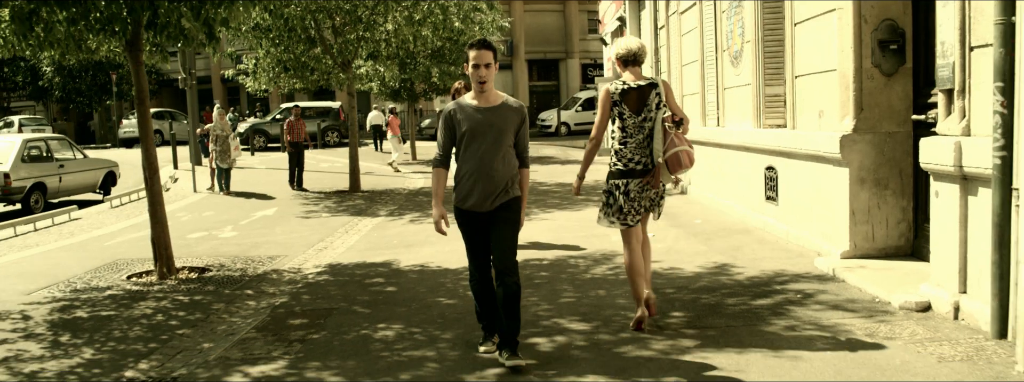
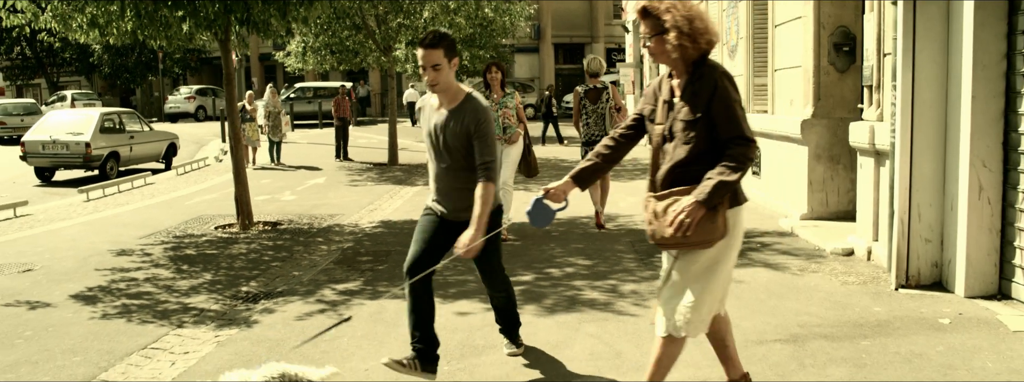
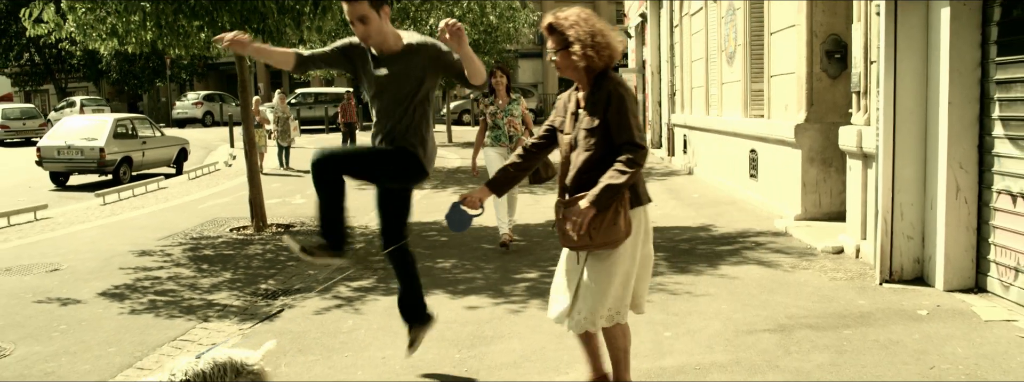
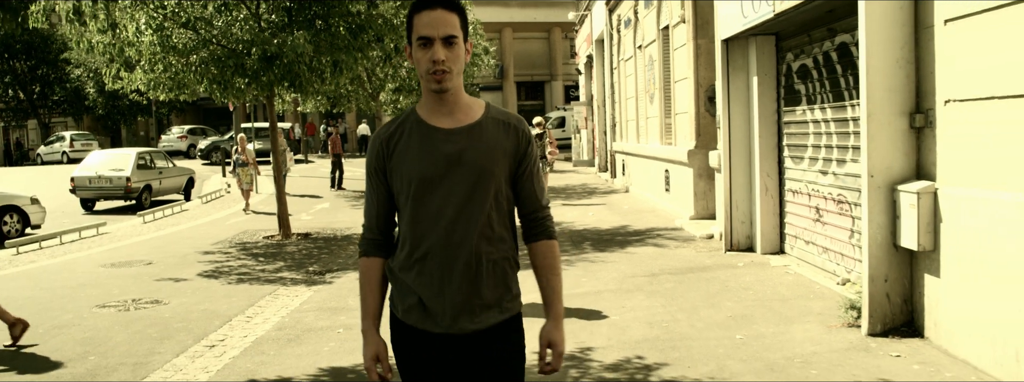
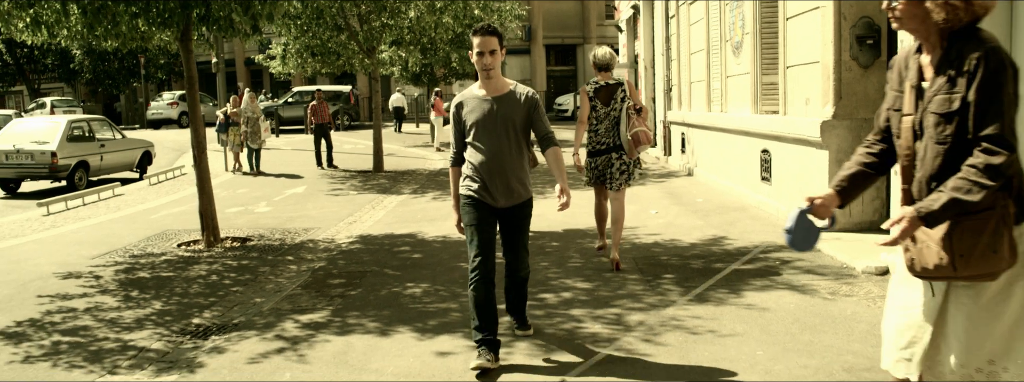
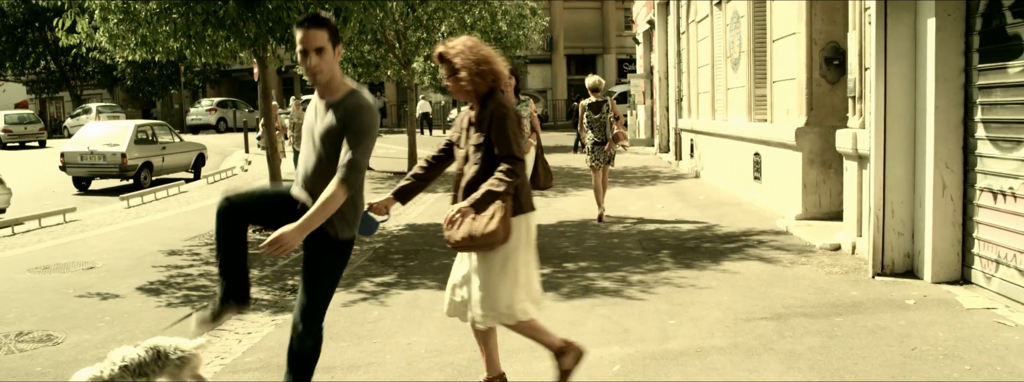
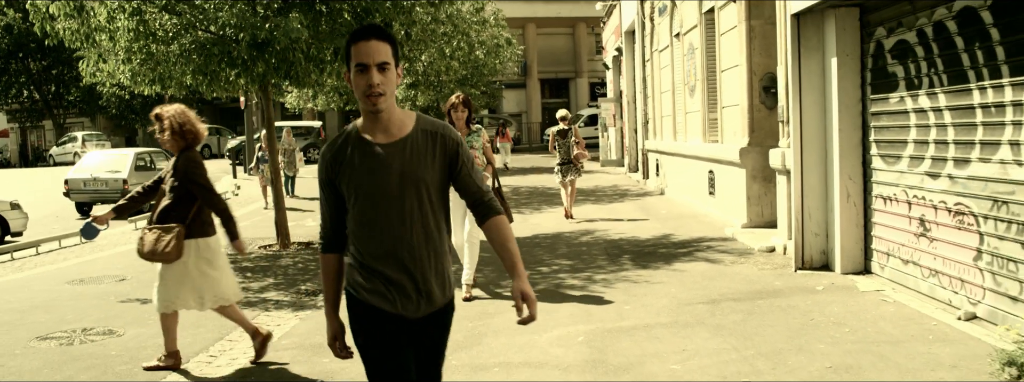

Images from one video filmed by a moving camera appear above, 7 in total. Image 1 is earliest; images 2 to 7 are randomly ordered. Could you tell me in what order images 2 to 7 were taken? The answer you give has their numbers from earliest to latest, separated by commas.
5, 2, 3, 6, 7, 4
